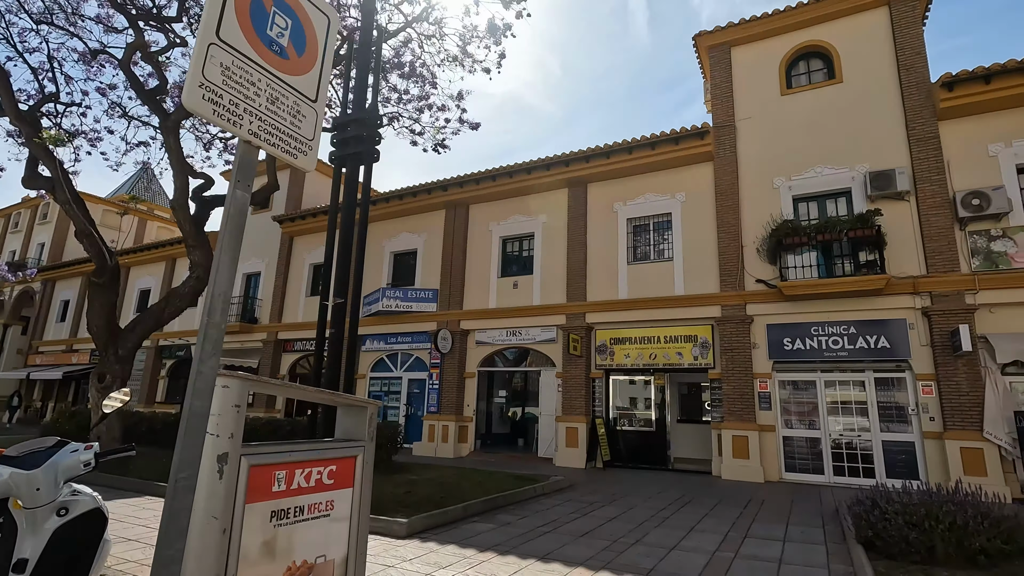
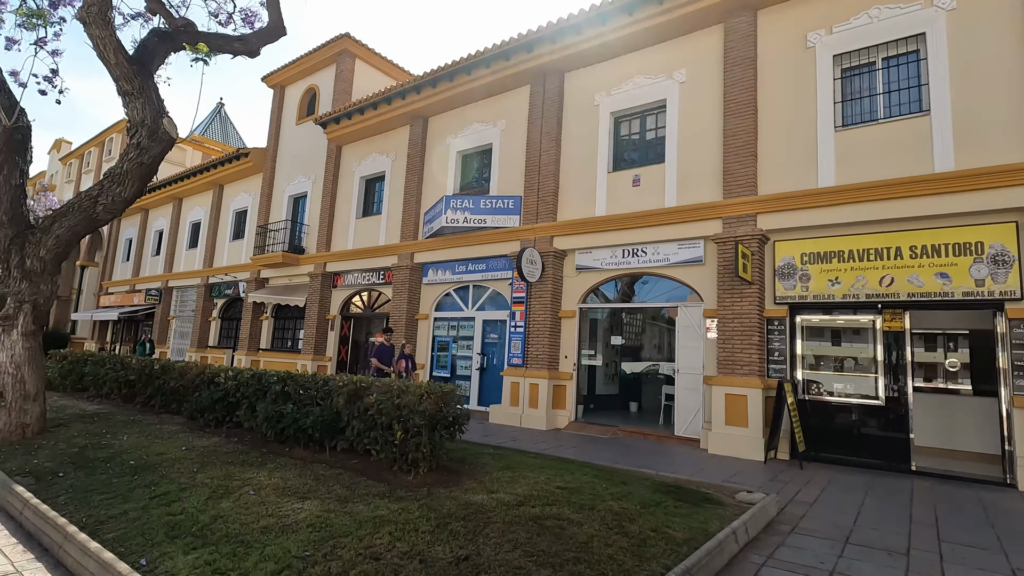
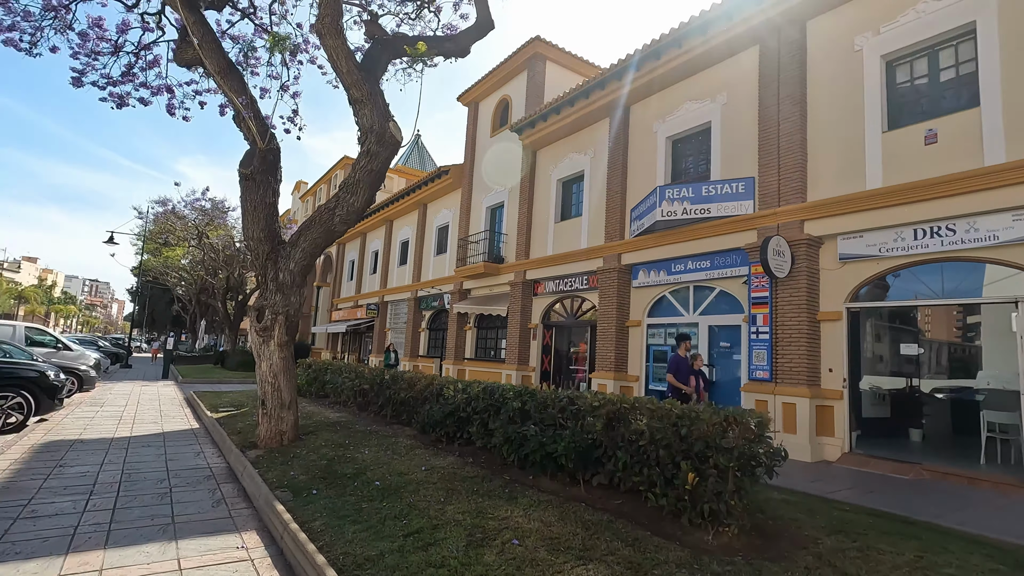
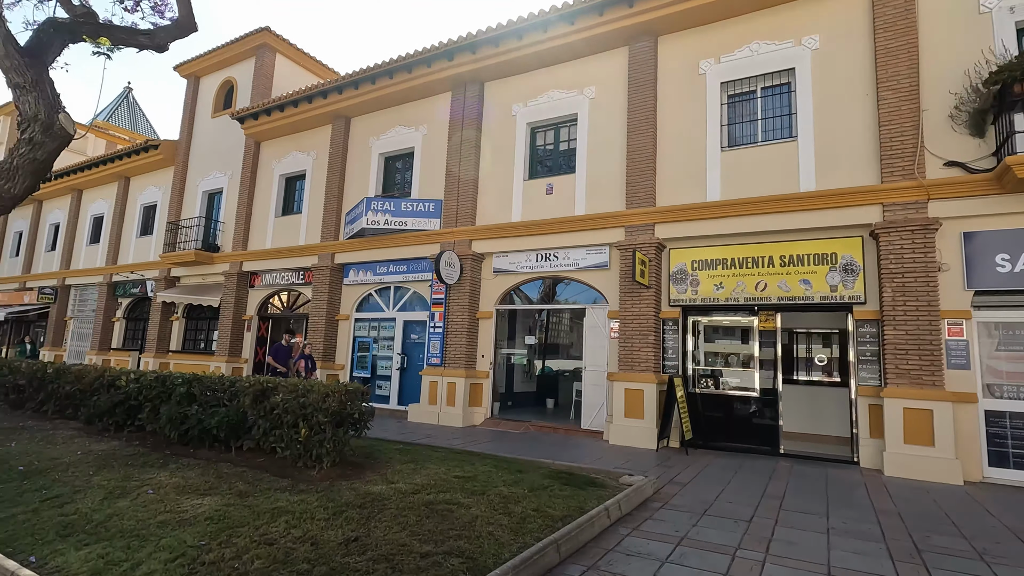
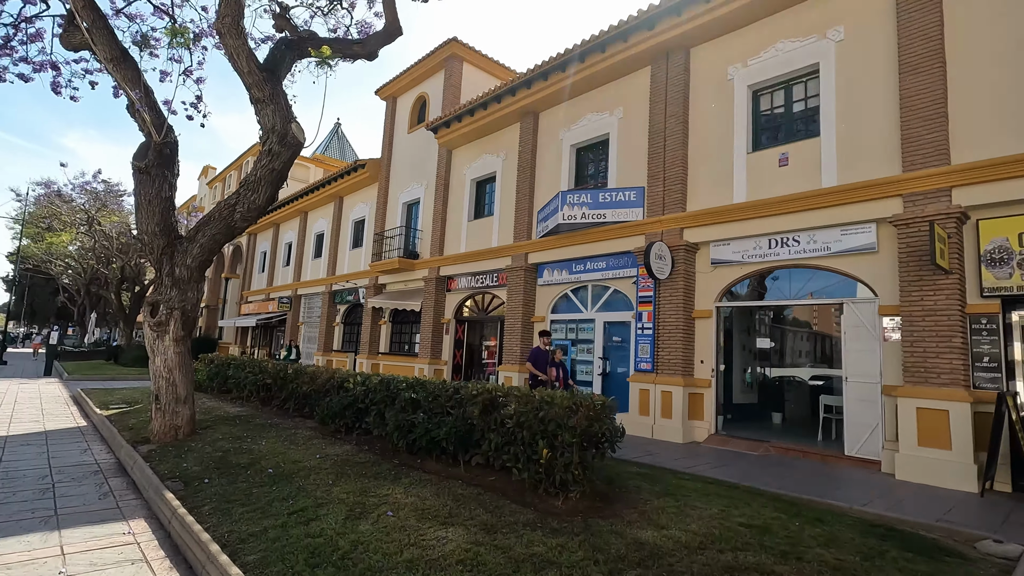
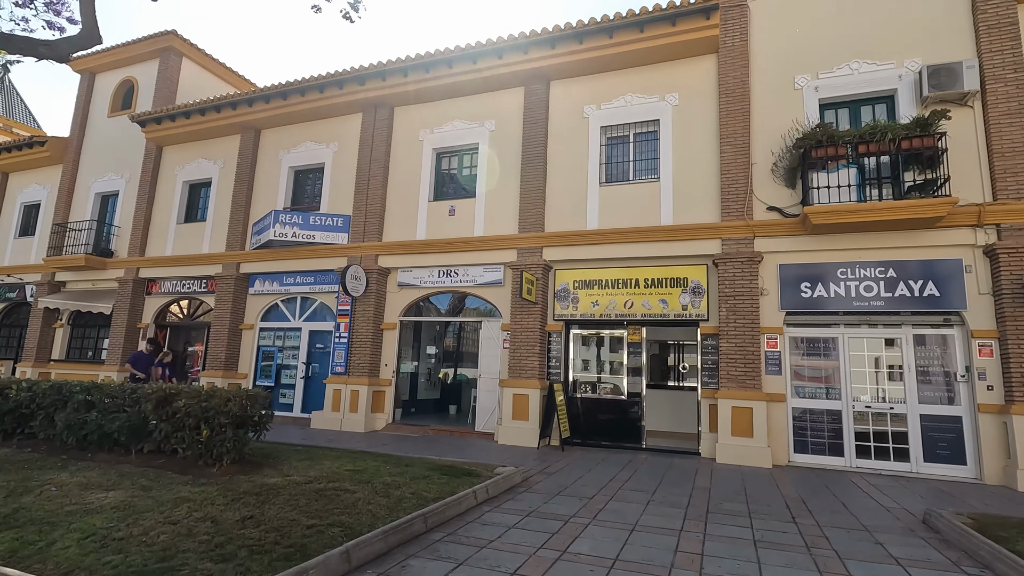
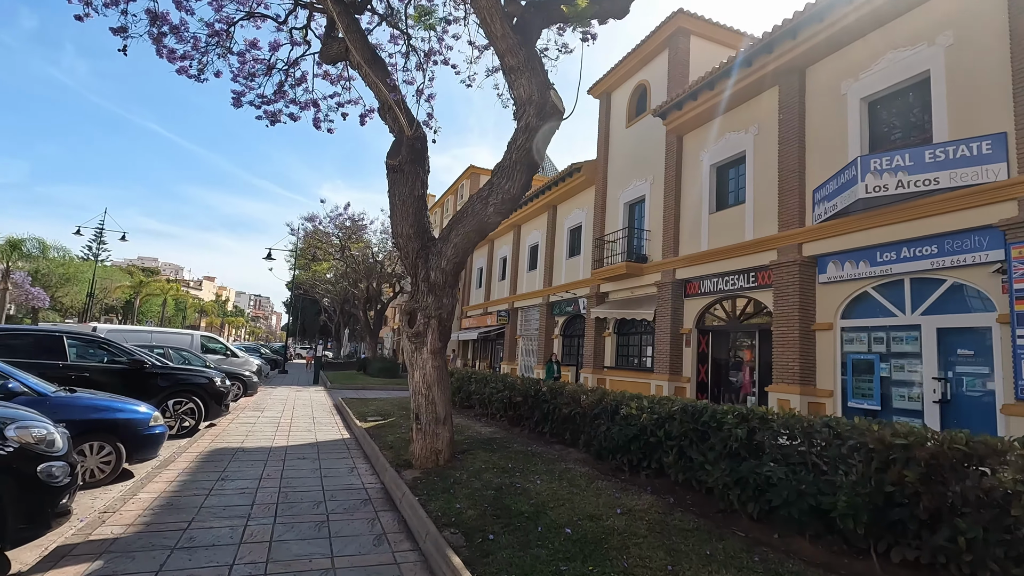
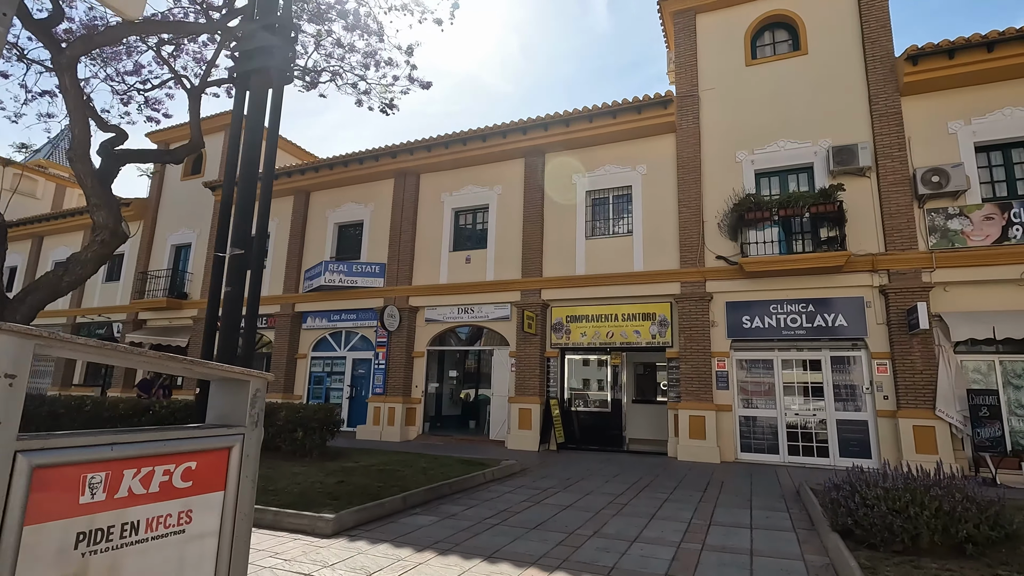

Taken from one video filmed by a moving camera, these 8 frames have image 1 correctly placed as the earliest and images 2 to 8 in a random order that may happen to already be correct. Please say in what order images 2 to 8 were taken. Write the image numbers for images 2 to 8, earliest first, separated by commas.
8, 6, 4, 2, 5, 3, 7
